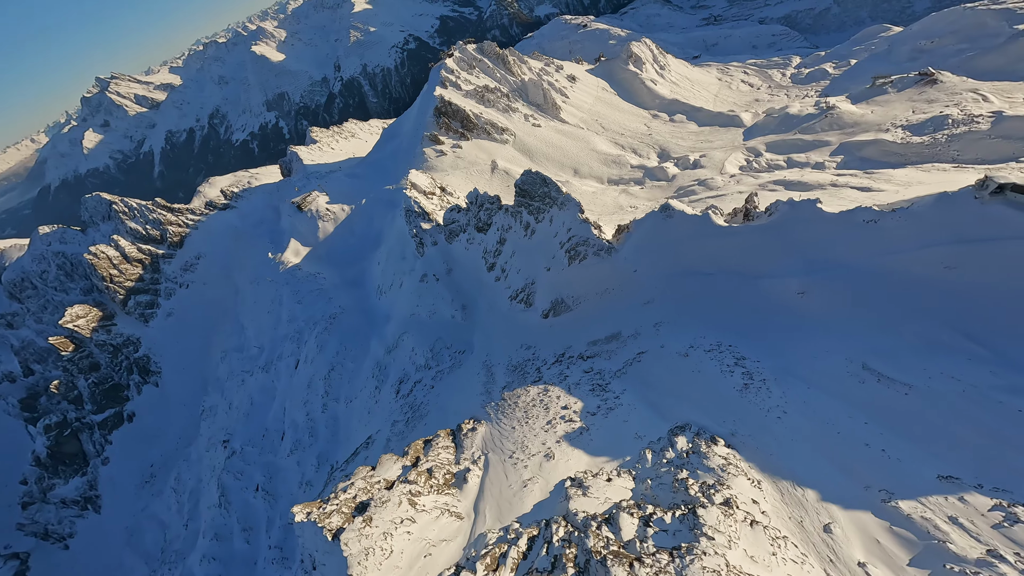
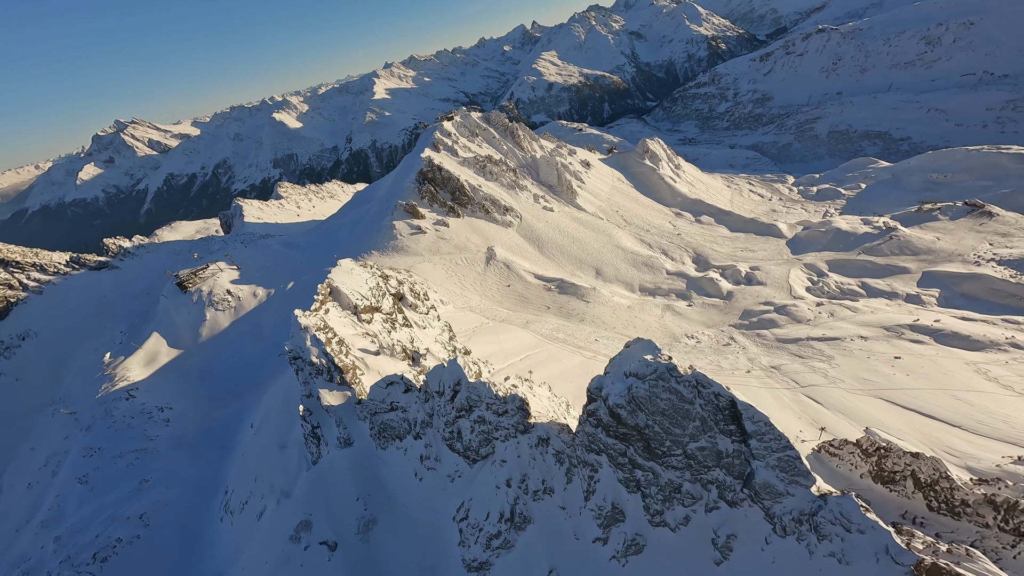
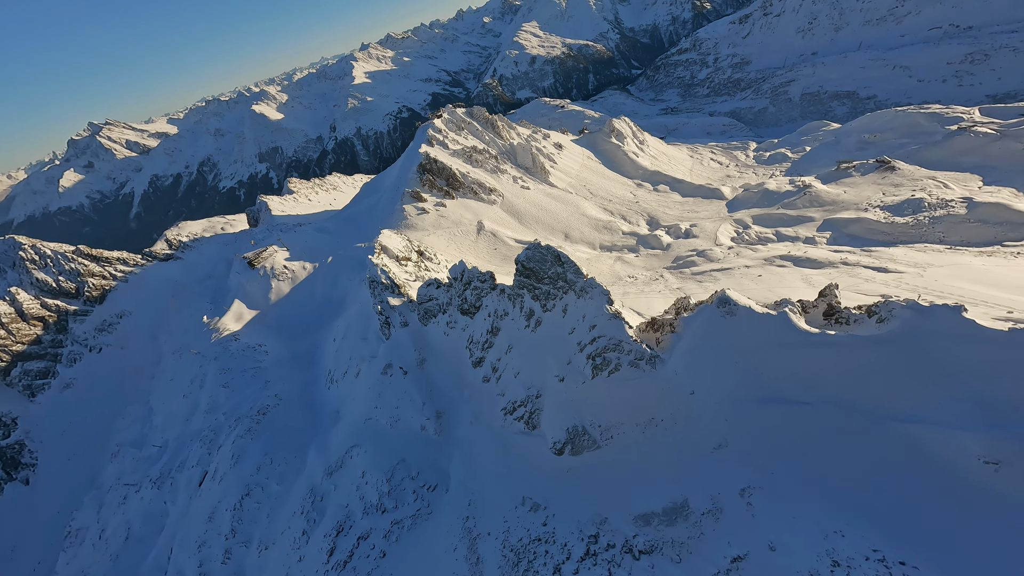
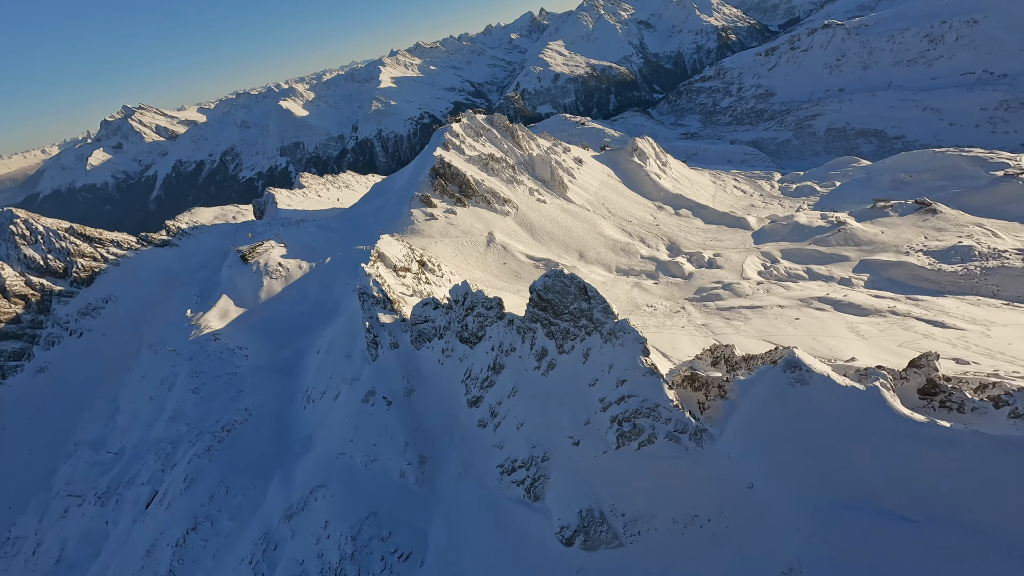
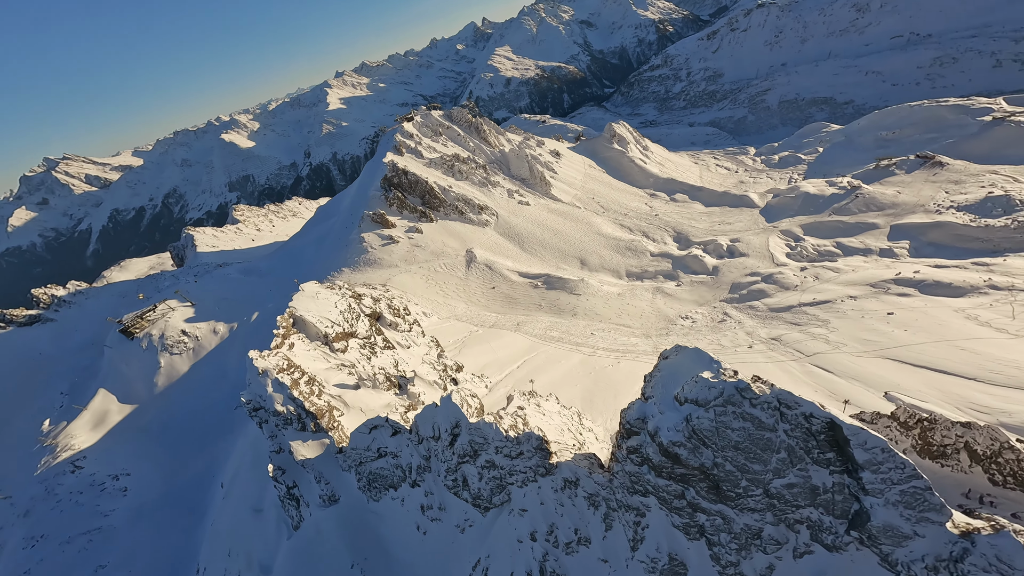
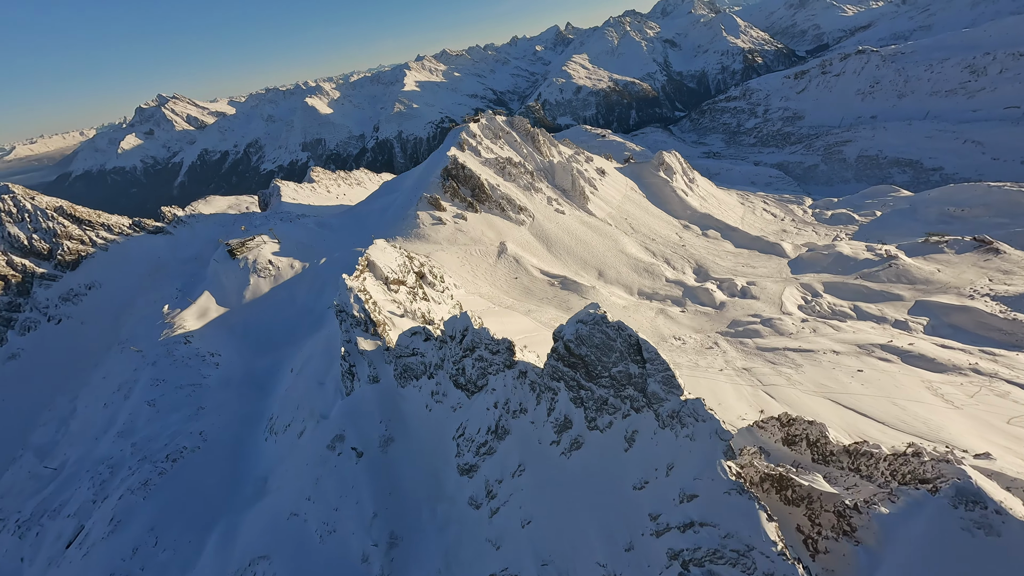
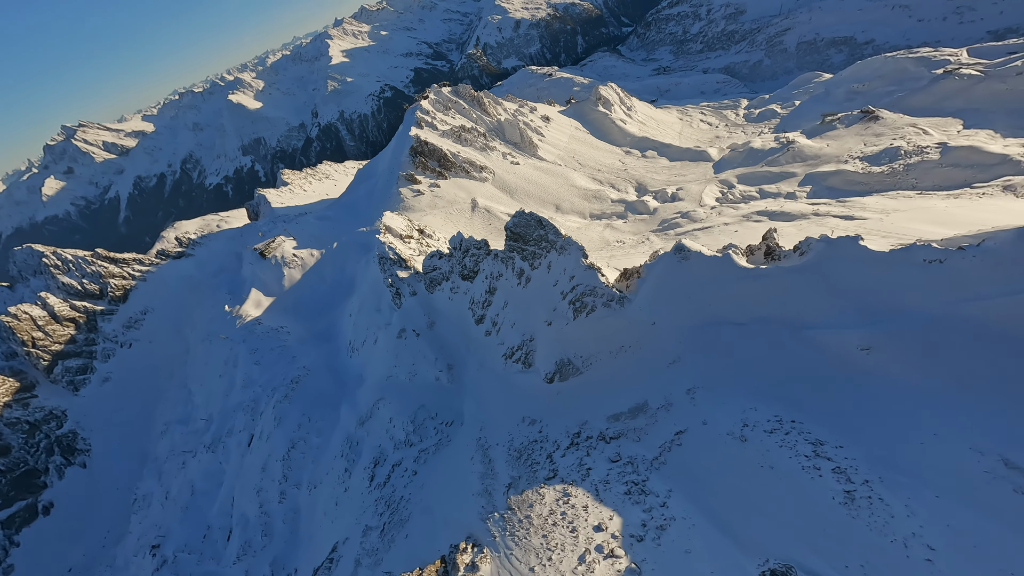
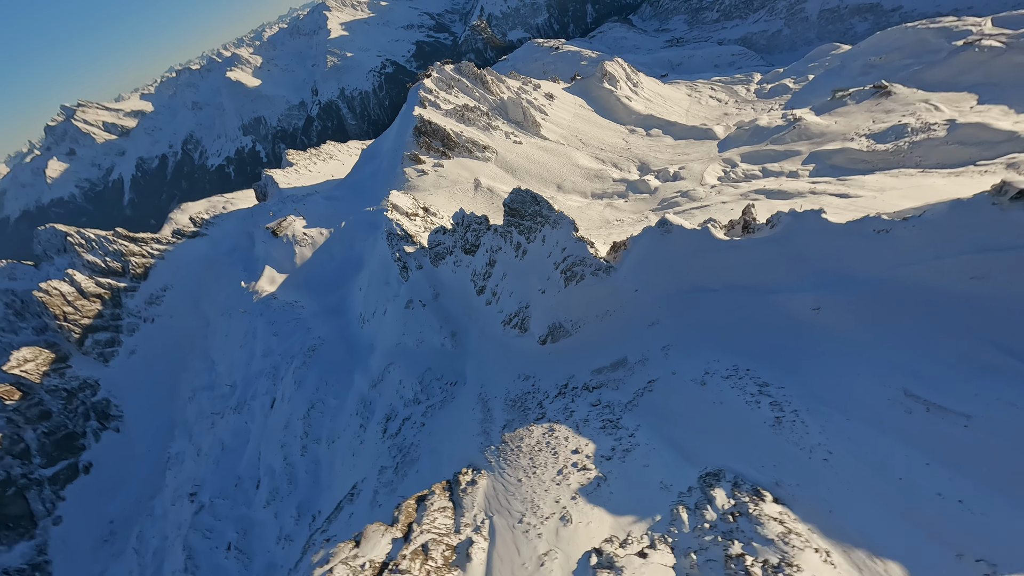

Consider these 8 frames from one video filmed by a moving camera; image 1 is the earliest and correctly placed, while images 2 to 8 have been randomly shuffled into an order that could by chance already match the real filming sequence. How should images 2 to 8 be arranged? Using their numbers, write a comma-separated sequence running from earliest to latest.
8, 7, 3, 4, 6, 2, 5
